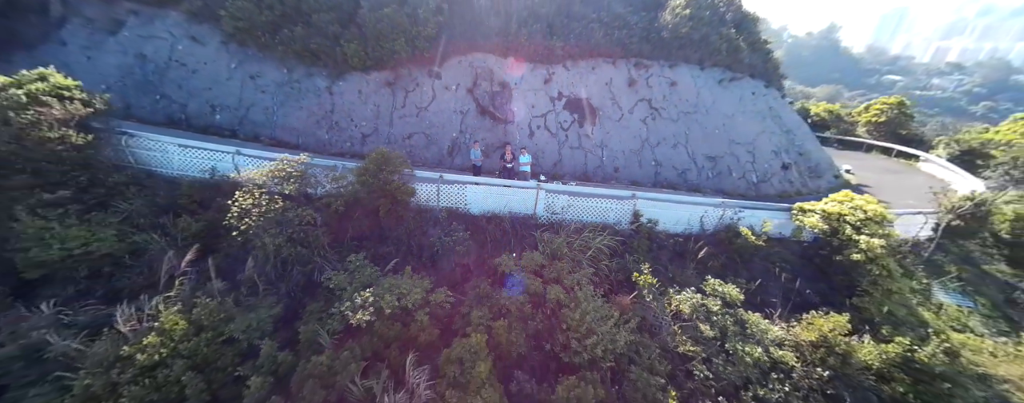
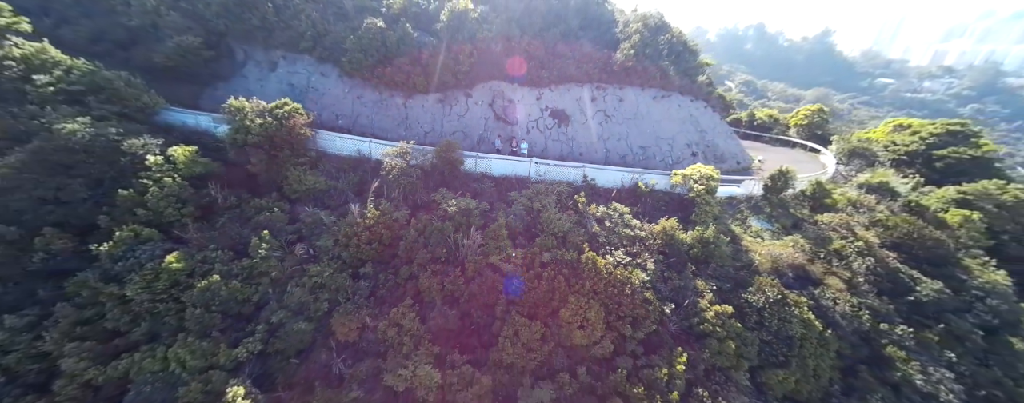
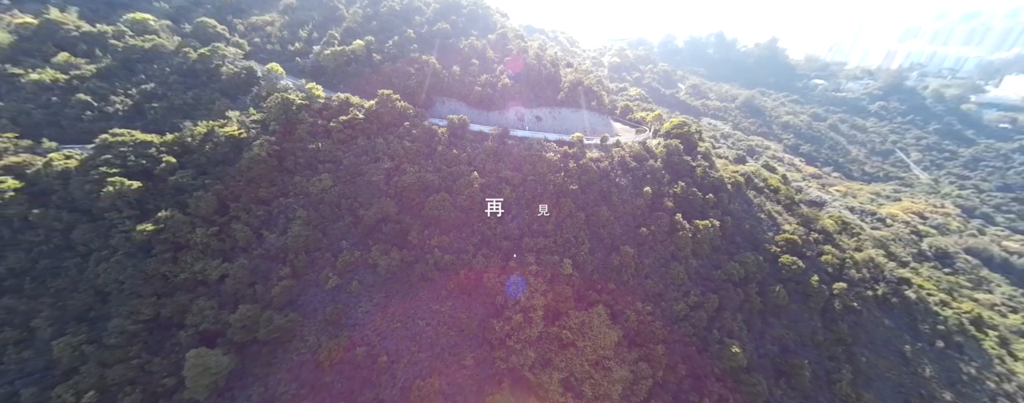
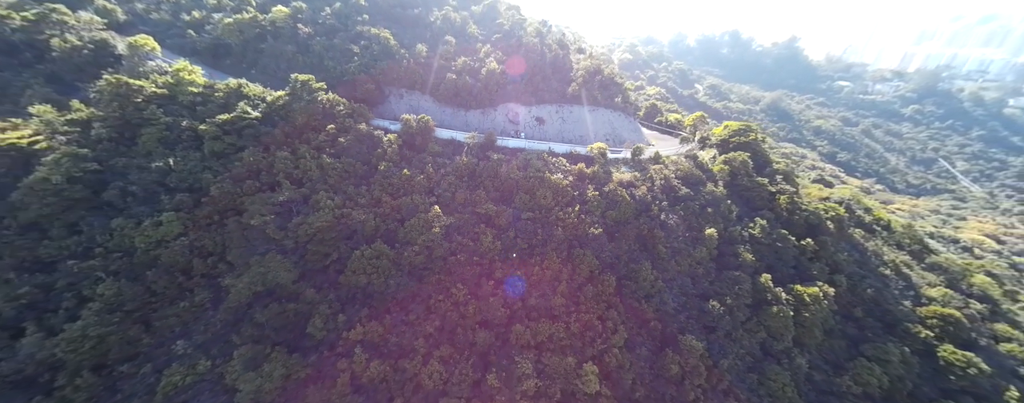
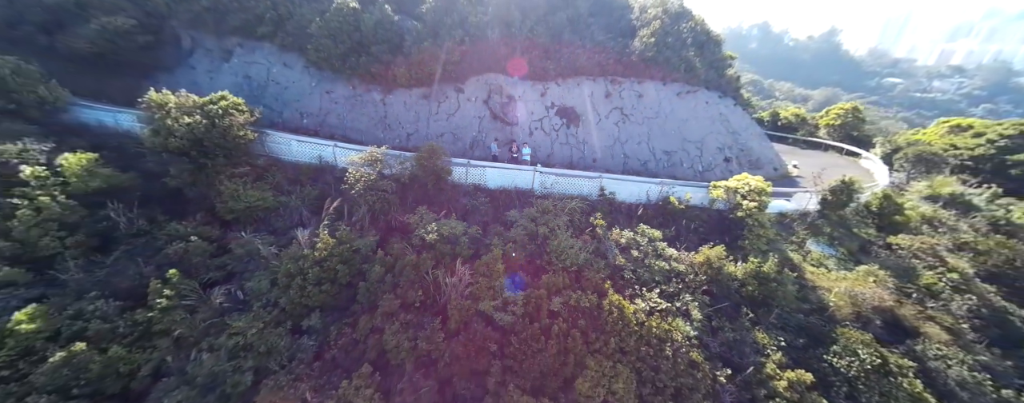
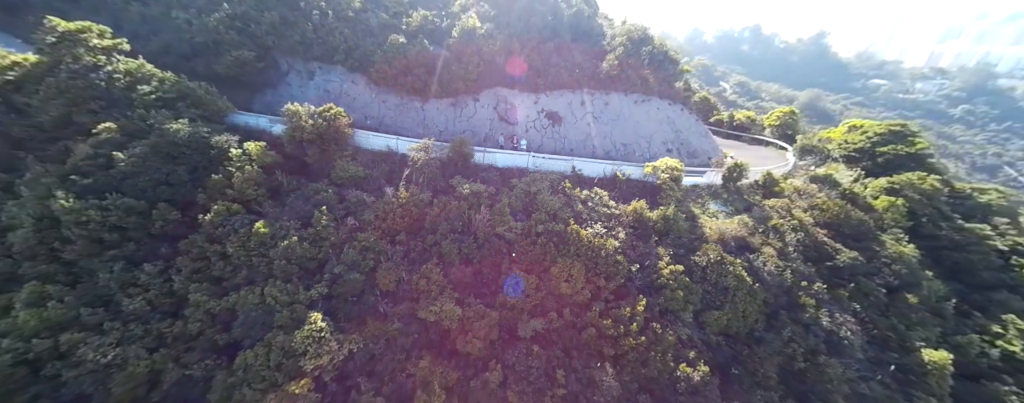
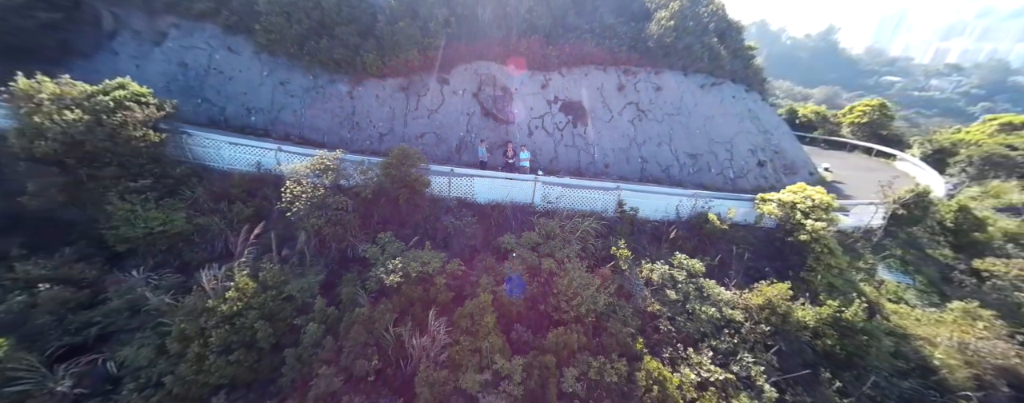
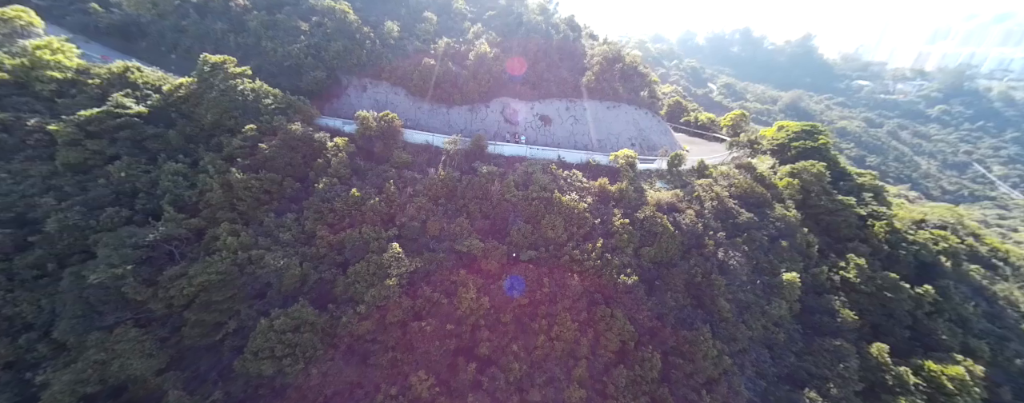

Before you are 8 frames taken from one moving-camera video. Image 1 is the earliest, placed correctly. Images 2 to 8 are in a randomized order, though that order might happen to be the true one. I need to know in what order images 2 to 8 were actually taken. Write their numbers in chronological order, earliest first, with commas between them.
7, 5, 2, 6, 8, 4, 3
